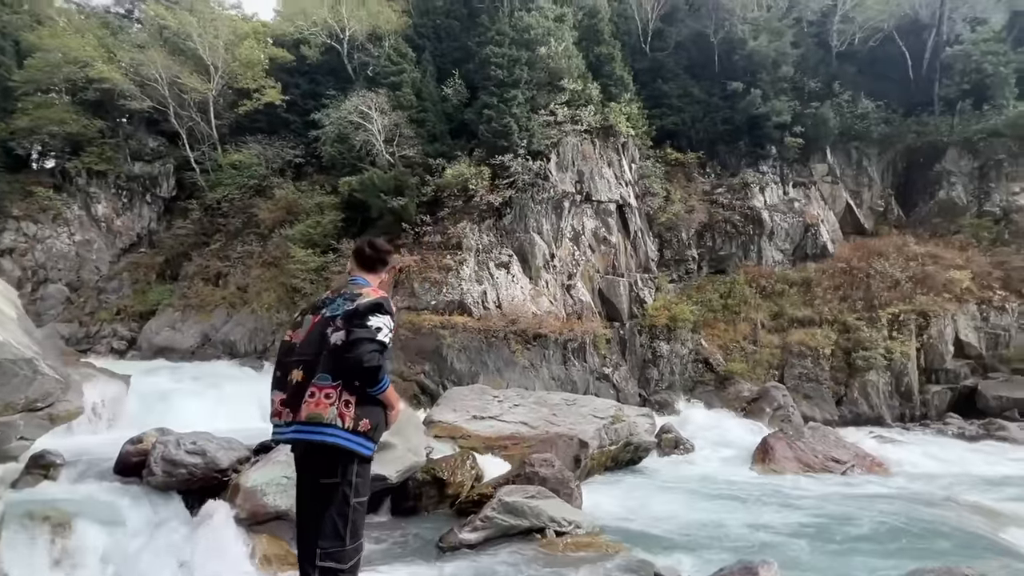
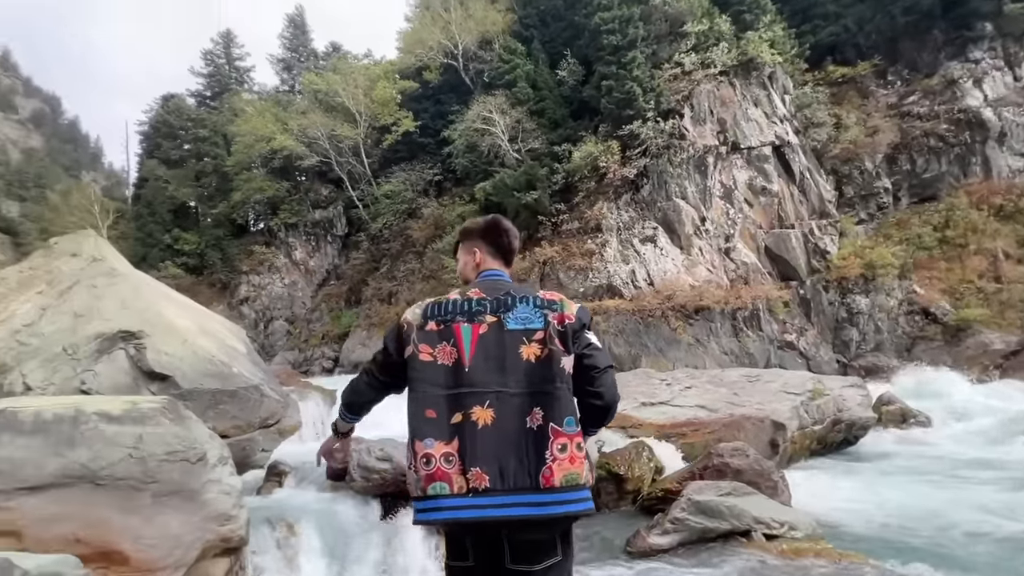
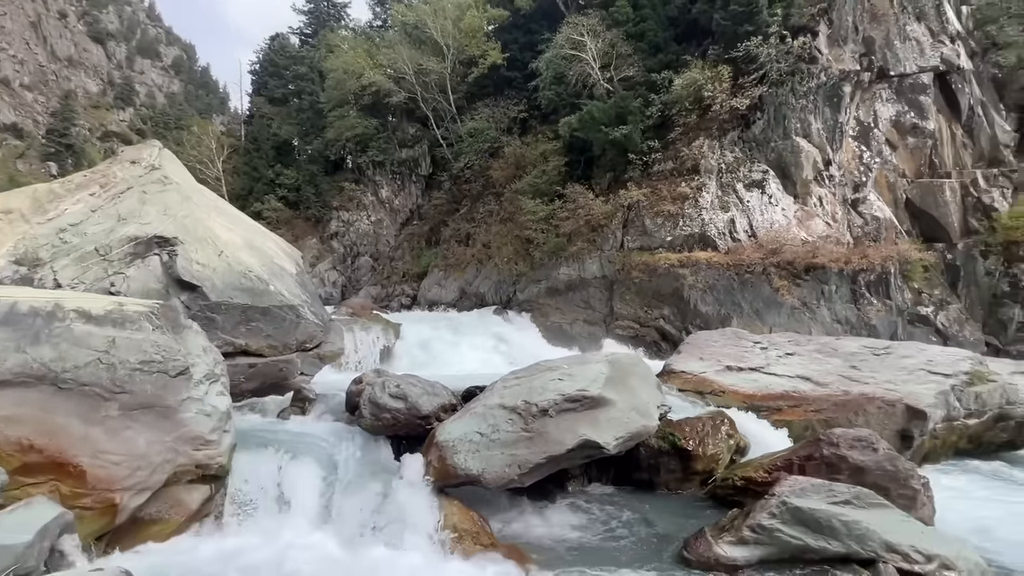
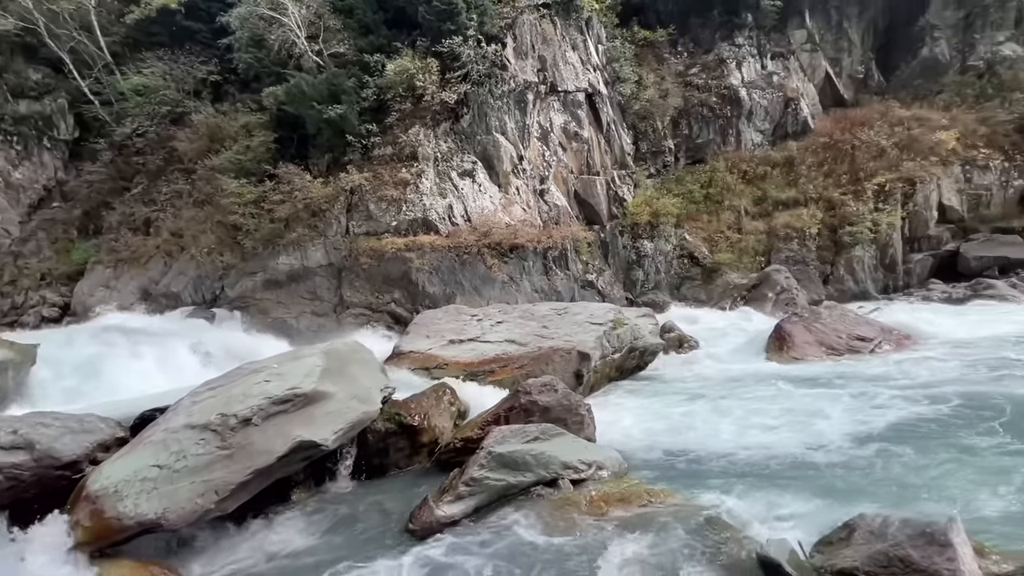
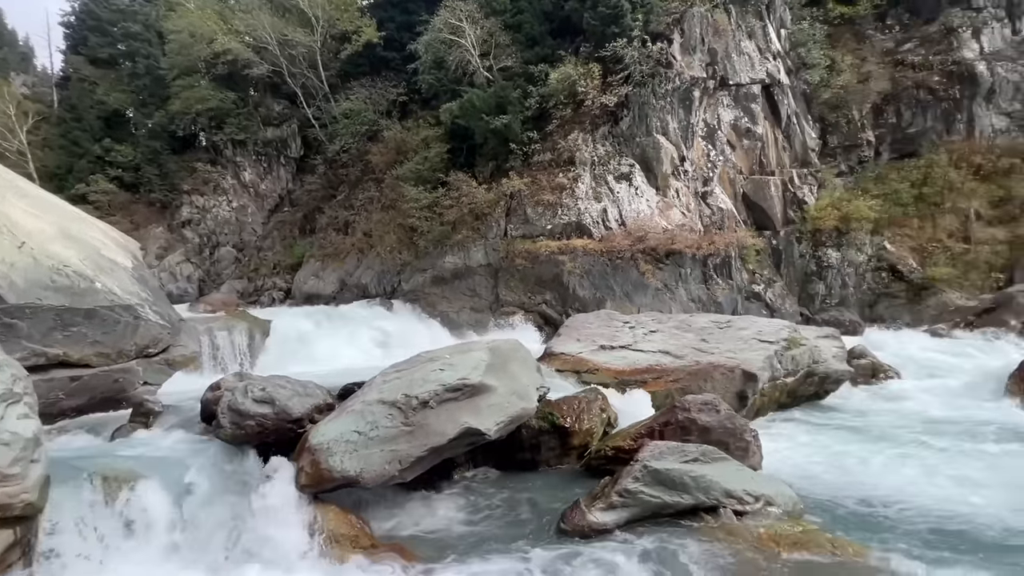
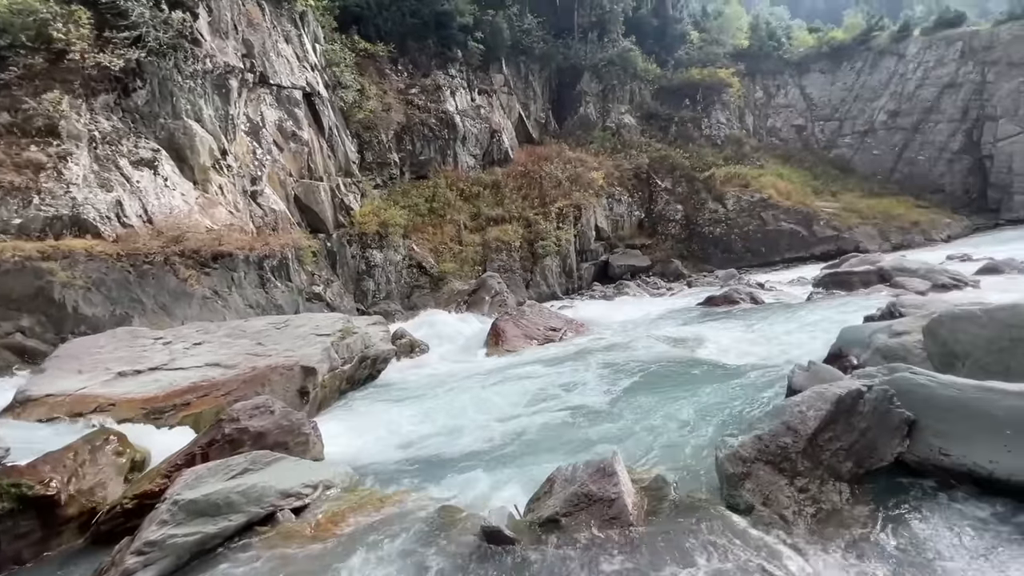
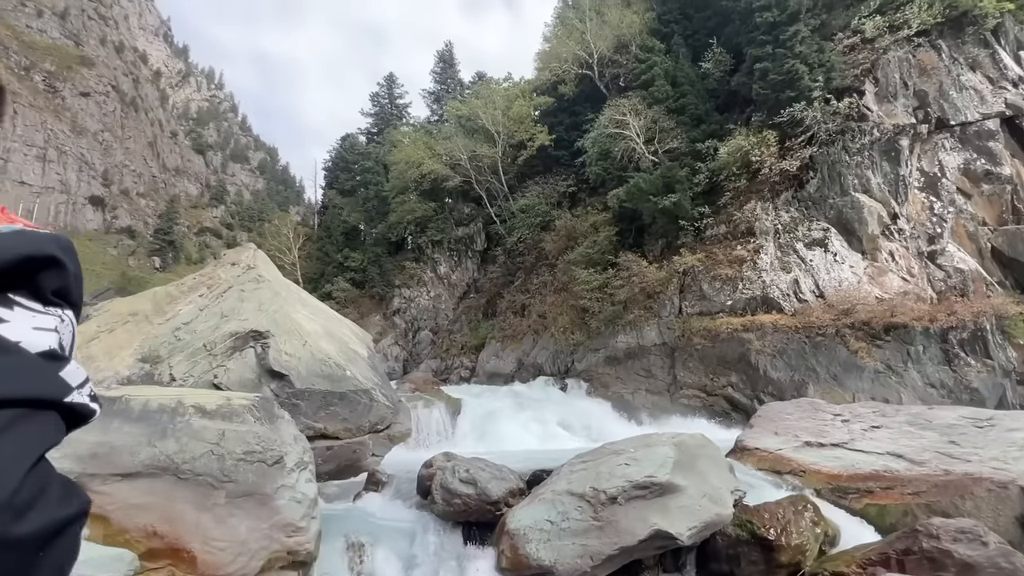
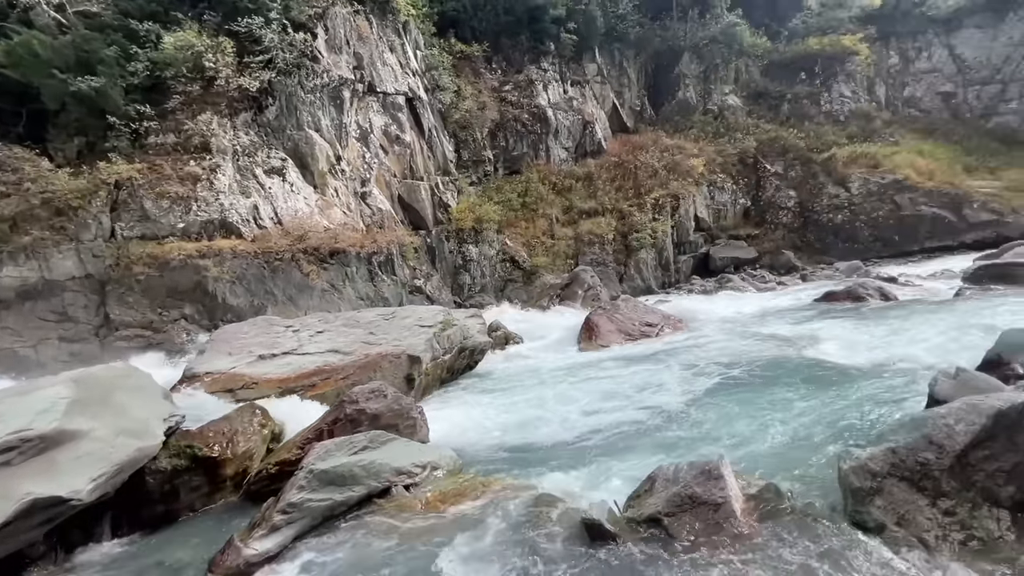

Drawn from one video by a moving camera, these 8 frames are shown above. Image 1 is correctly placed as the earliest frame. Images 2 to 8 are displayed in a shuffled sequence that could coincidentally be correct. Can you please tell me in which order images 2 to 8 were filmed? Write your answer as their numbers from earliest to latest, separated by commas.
2, 7, 3, 5, 4, 8, 6
